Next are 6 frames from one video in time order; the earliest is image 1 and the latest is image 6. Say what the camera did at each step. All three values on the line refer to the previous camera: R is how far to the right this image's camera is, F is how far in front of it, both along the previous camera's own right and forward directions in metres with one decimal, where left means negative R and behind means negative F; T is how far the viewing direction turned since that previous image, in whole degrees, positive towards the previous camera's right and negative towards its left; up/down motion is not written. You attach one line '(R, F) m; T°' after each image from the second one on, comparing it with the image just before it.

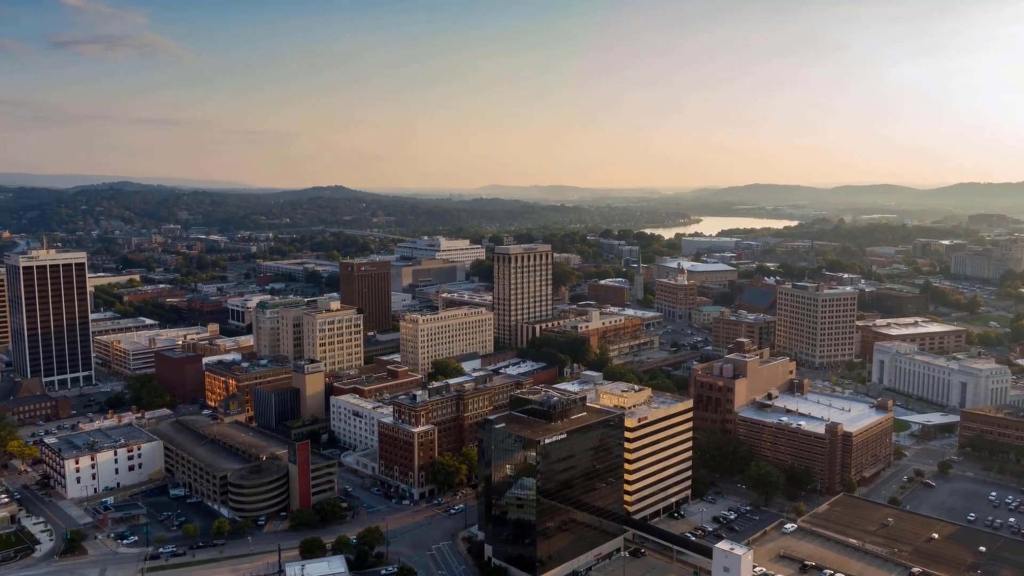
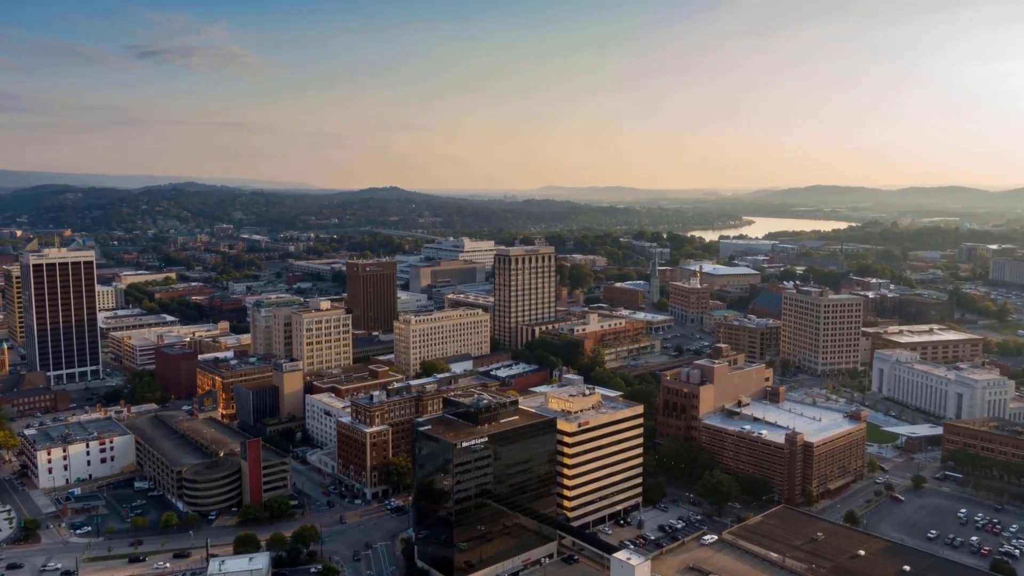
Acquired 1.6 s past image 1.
(+6.0, +0.3) m; -4°
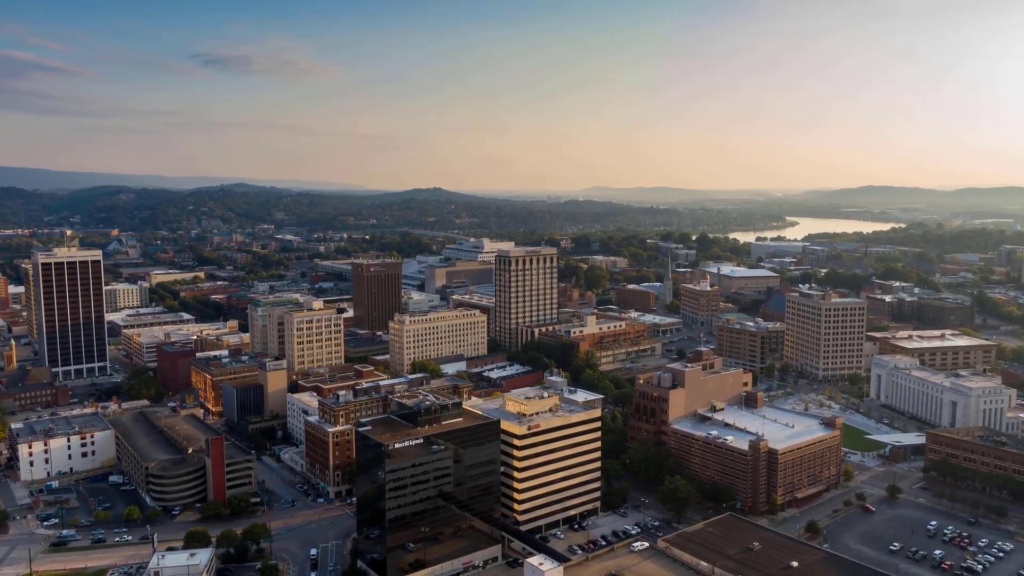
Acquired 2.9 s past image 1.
(+4.9, +0.3) m; -3°
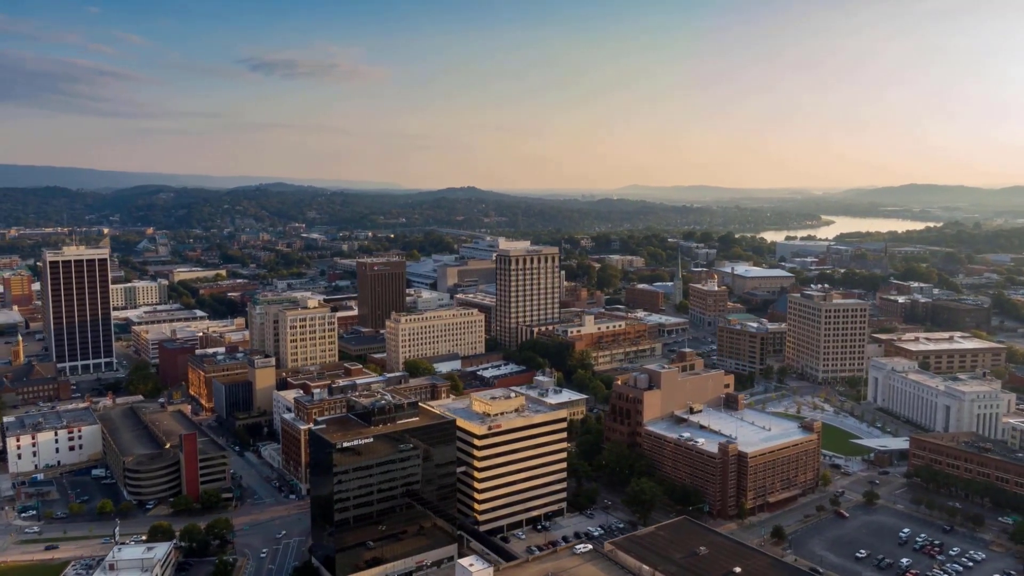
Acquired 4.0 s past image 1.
(+3.8, +0.2) m; -3°
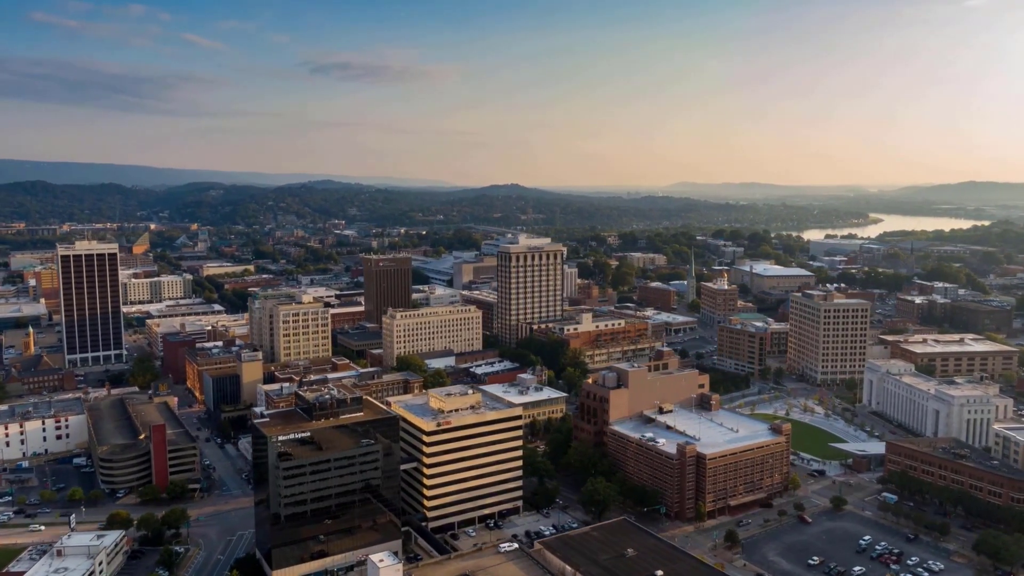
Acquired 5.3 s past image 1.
(+4.9, +0.3) m; -3°
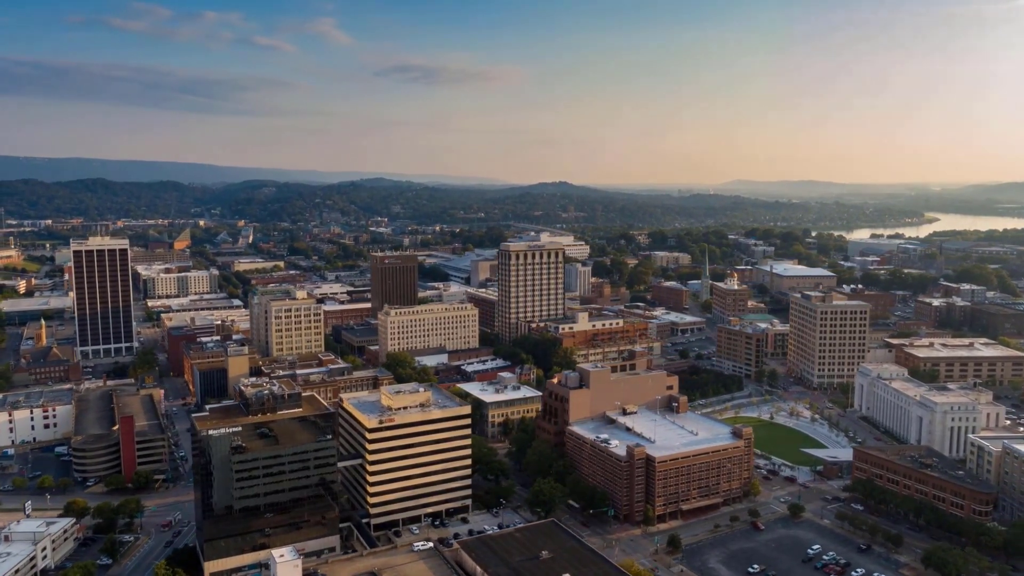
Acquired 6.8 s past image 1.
(+5.5, +0.4) m; -4°
